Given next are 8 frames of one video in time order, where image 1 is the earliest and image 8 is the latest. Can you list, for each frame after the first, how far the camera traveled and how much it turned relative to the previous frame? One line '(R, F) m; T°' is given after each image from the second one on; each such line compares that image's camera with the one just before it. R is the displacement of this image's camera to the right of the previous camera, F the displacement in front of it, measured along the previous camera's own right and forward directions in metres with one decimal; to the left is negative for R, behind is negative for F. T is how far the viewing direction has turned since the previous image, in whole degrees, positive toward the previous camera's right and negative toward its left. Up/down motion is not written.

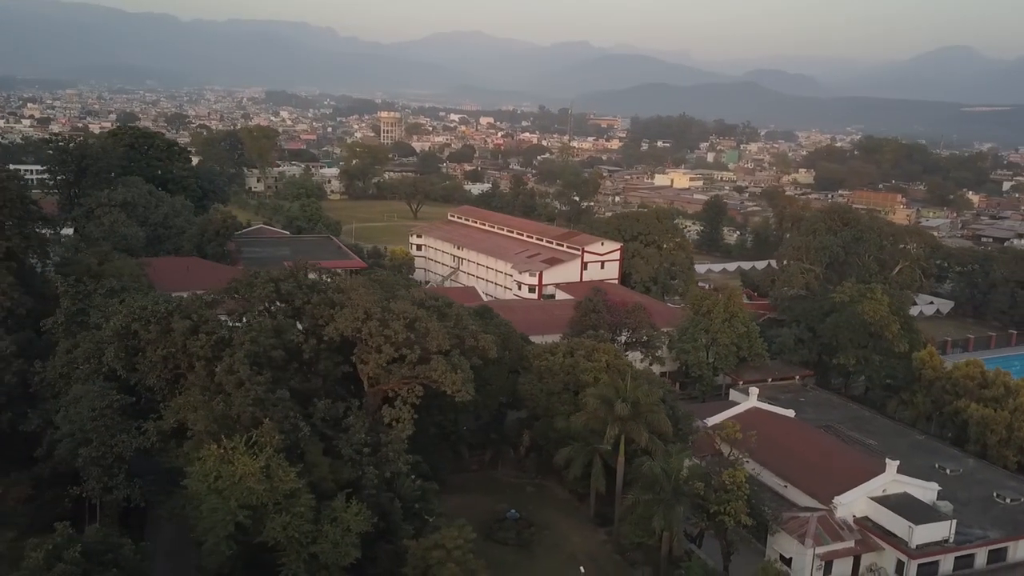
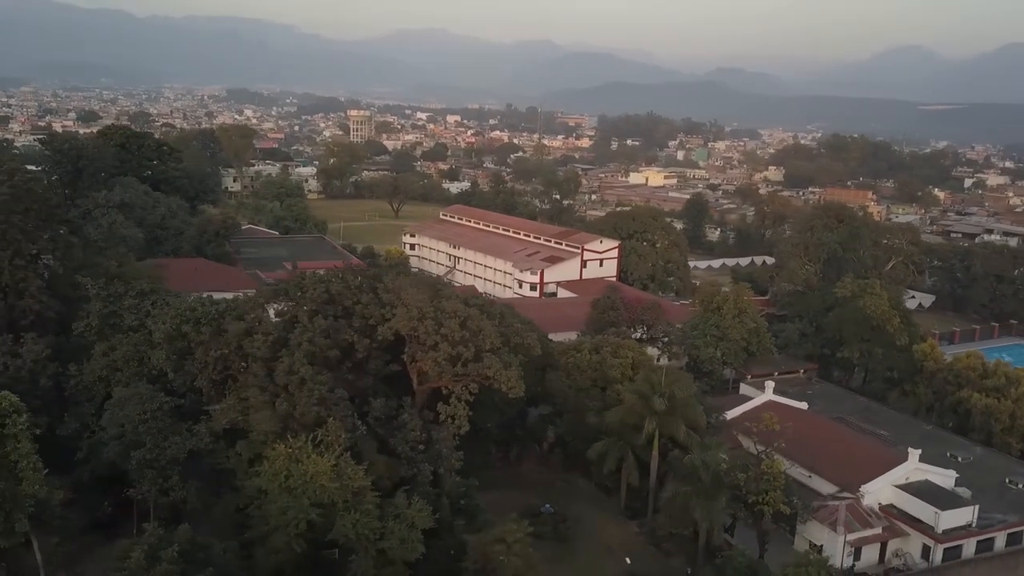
(-1.0, -0.2) m; +2°
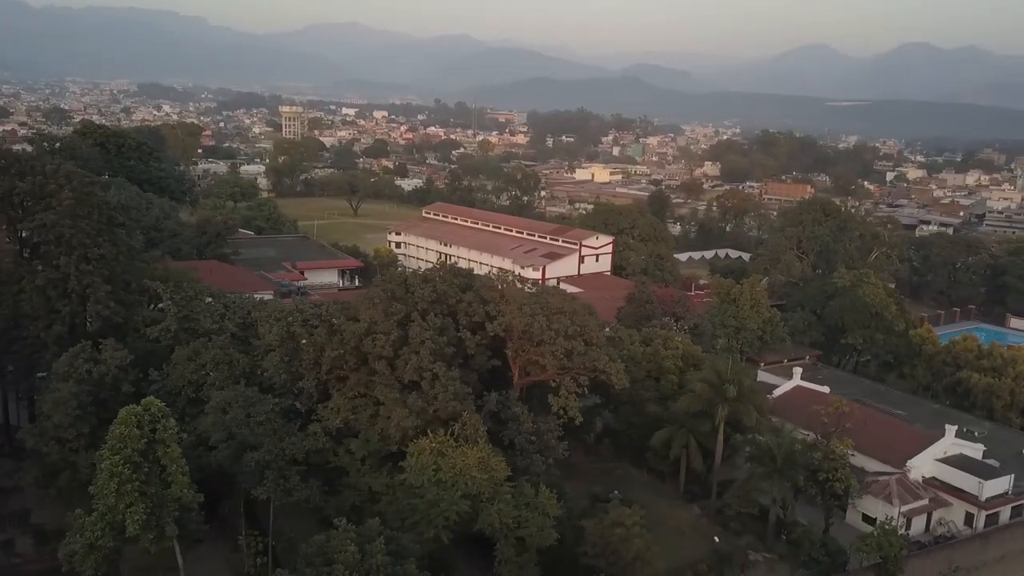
(-2.3, -0.3) m; +5°
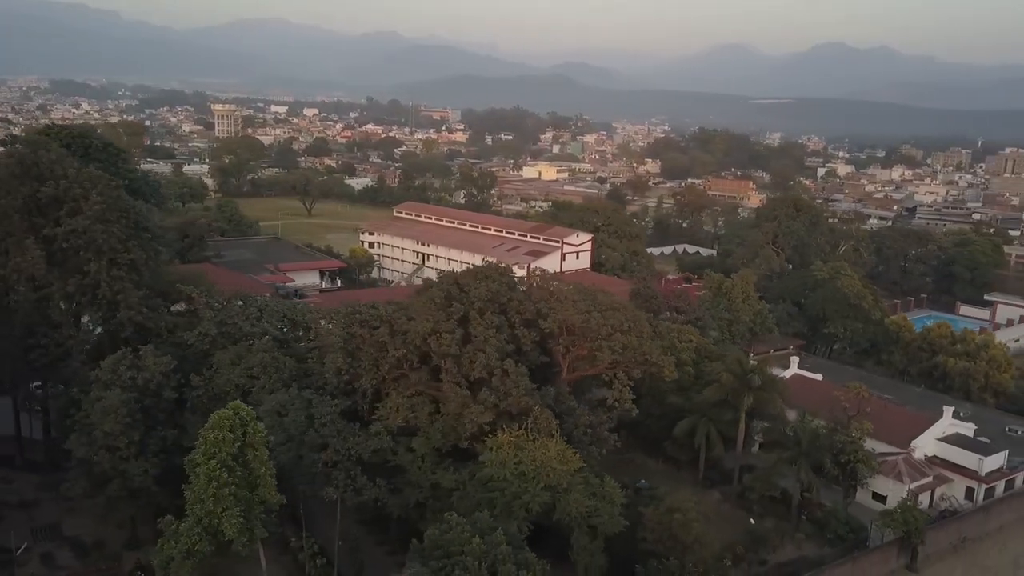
(-1.6, -0.2) m; +5°
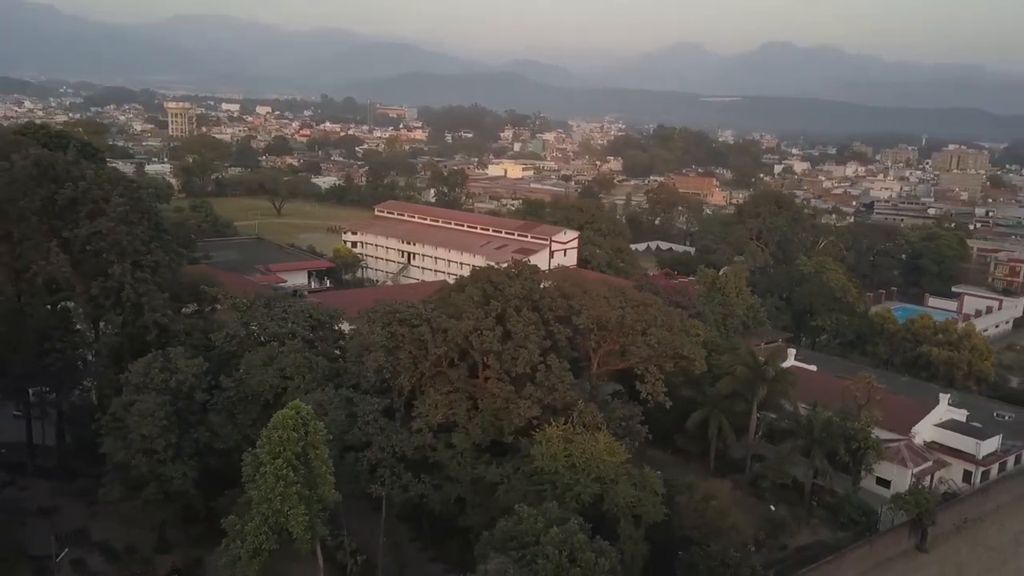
(-1.1, -0.2) m; +3°
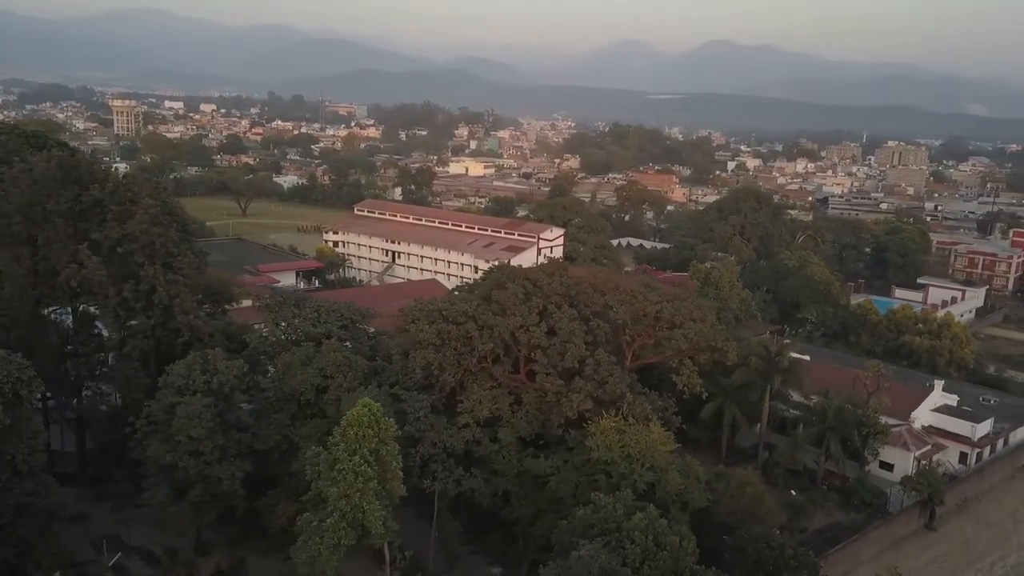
(-1.2, -0.2) m; +4°
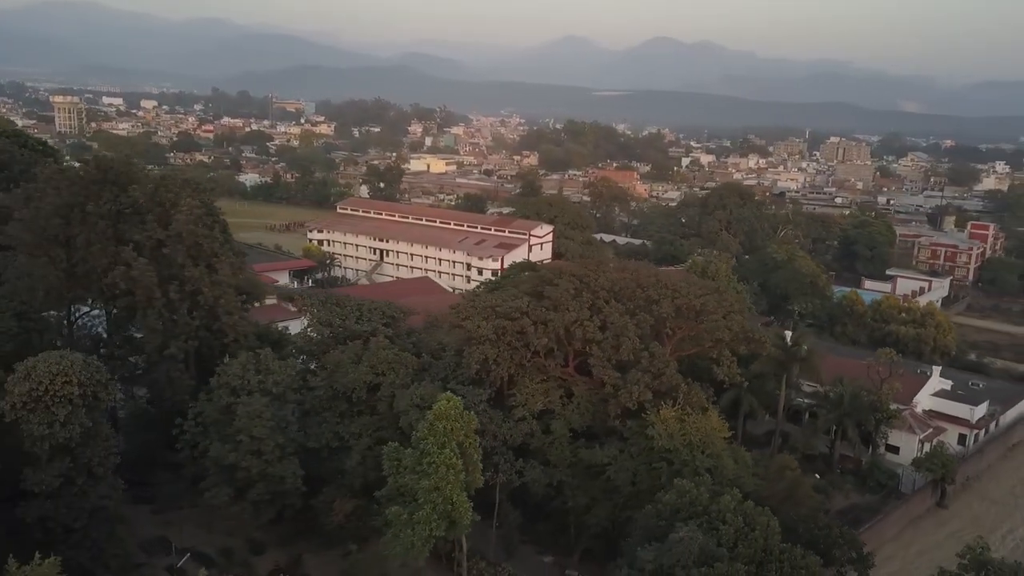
(-1.4, -0.2) m; +4°
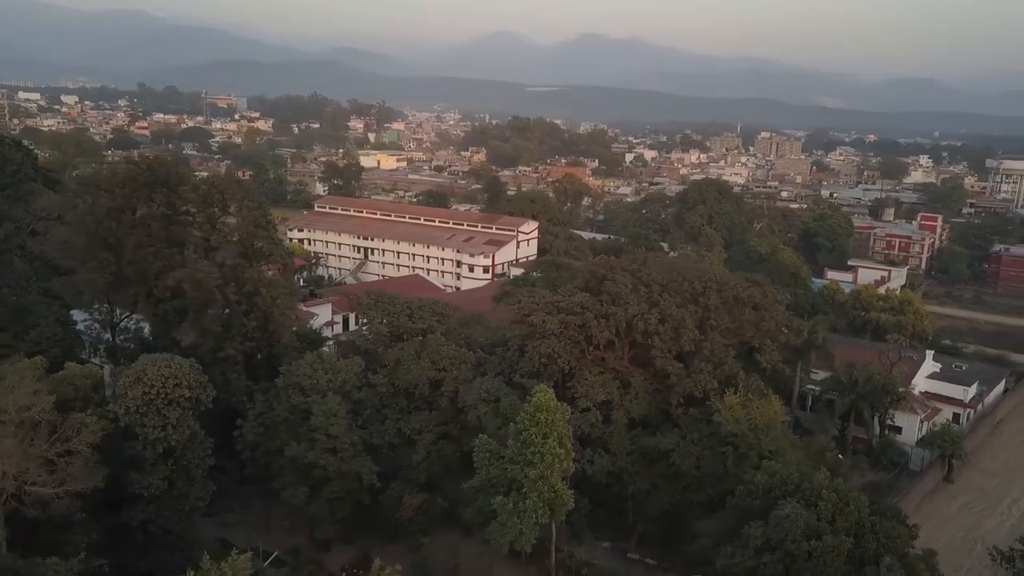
(-1.8, -0.3) m; +5°
